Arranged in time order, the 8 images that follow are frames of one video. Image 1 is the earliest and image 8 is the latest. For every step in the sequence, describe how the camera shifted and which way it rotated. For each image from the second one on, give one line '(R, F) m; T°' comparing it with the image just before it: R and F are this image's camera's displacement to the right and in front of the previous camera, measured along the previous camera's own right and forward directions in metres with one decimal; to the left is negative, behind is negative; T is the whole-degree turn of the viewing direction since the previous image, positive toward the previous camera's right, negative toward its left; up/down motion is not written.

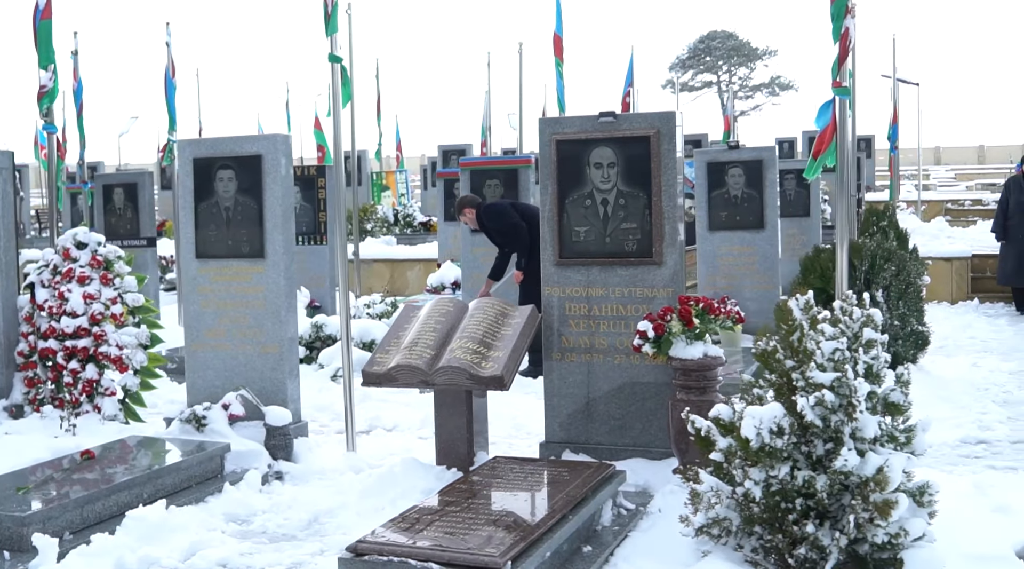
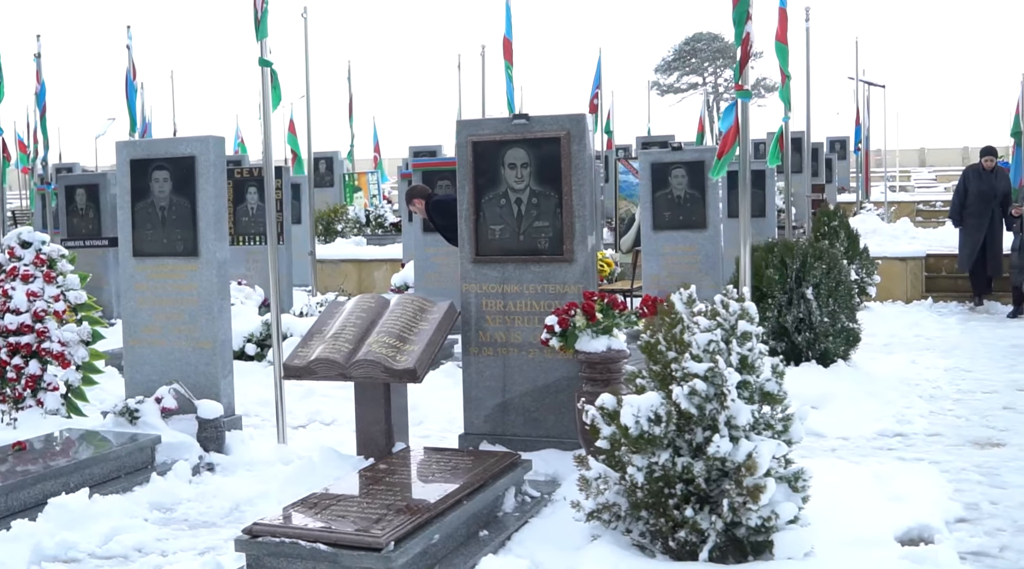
(+0.5, -0.2) m; 0°
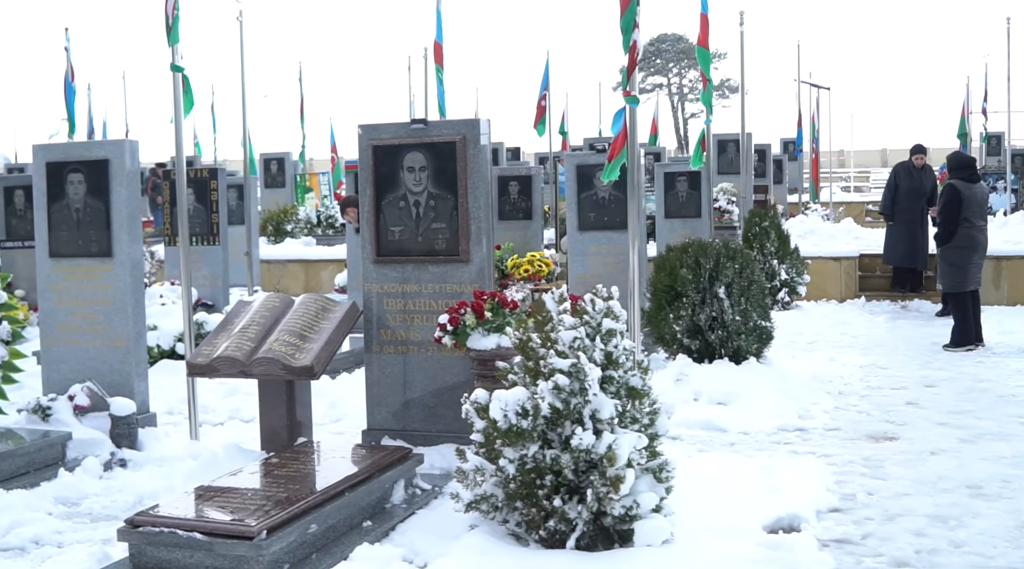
(+0.5, -0.2) m; +1°
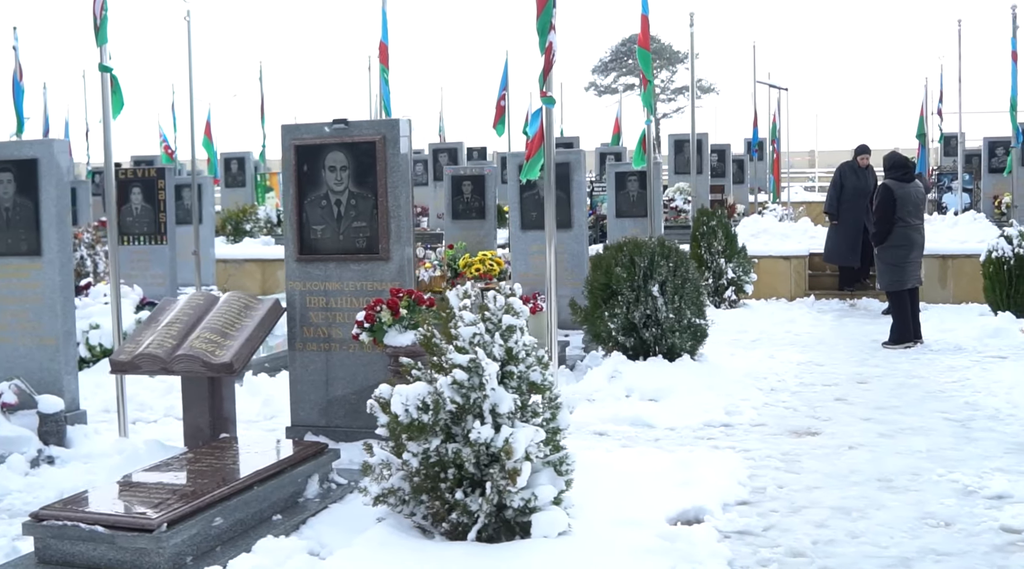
(+0.4, -0.1) m; +1°
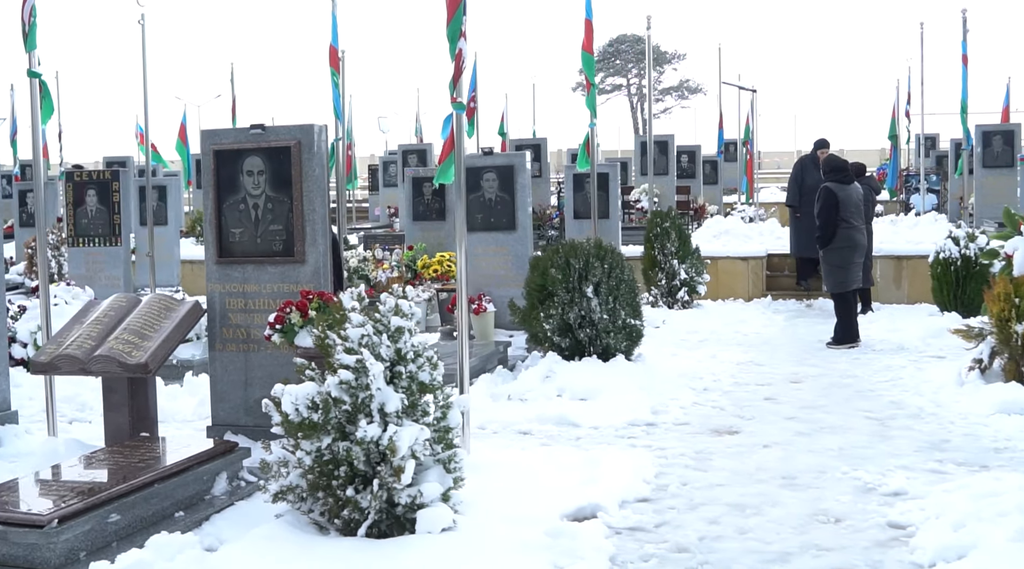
(+0.6, -0.2) m; 0°
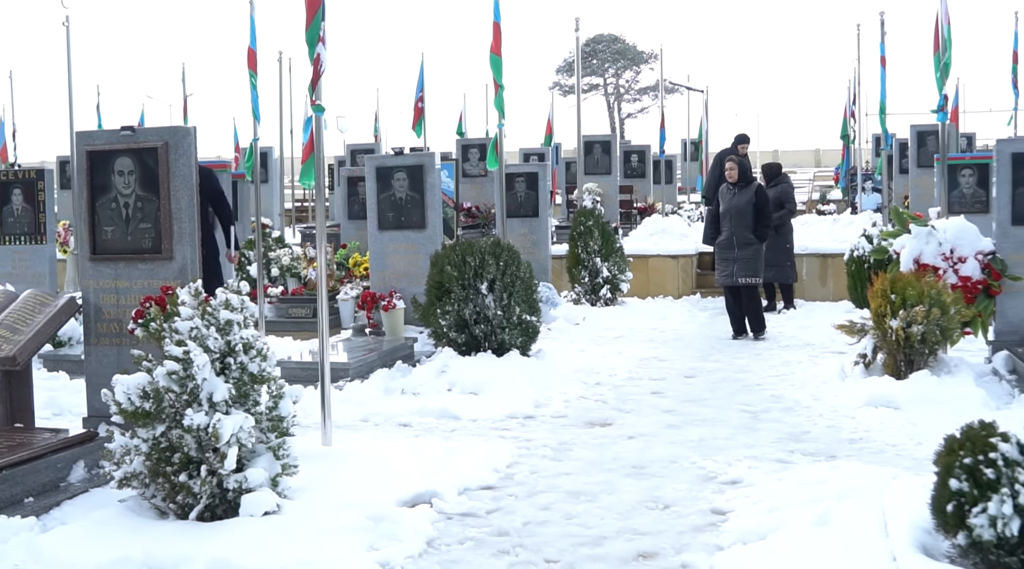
(+0.9, -0.3) m; 0°
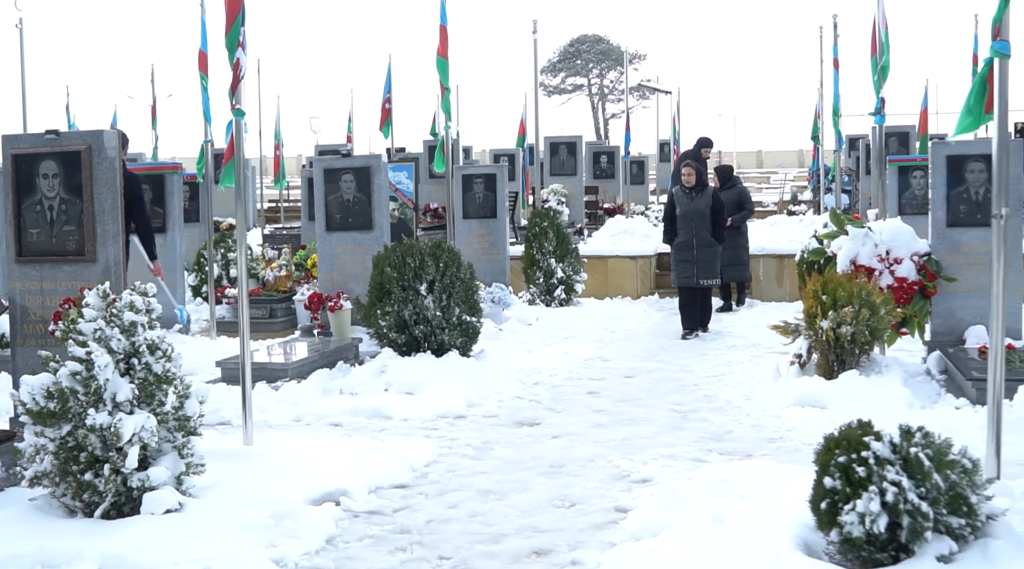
(+0.5, -0.1) m; 0°
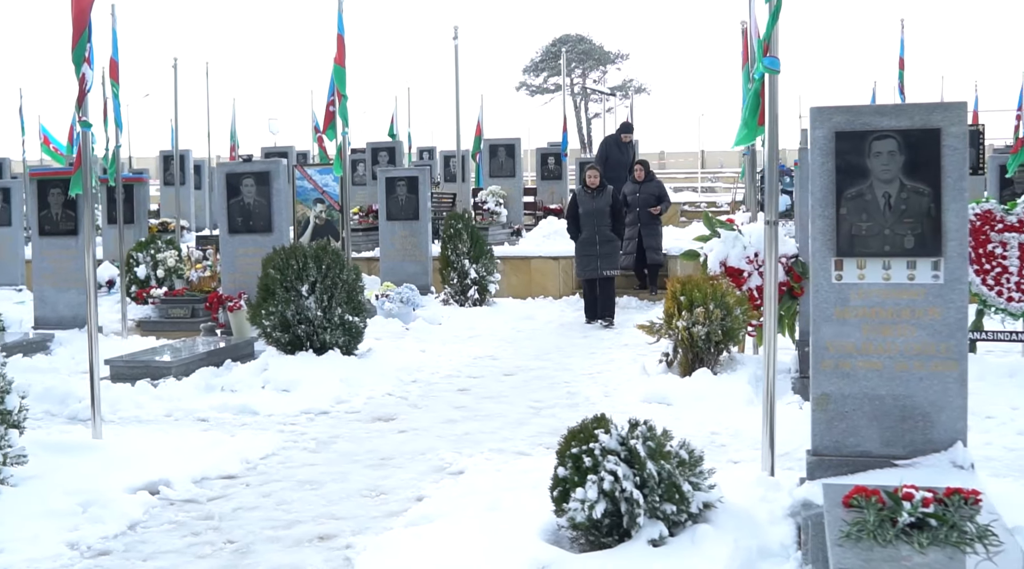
(+1.3, -0.4) m; -1°
